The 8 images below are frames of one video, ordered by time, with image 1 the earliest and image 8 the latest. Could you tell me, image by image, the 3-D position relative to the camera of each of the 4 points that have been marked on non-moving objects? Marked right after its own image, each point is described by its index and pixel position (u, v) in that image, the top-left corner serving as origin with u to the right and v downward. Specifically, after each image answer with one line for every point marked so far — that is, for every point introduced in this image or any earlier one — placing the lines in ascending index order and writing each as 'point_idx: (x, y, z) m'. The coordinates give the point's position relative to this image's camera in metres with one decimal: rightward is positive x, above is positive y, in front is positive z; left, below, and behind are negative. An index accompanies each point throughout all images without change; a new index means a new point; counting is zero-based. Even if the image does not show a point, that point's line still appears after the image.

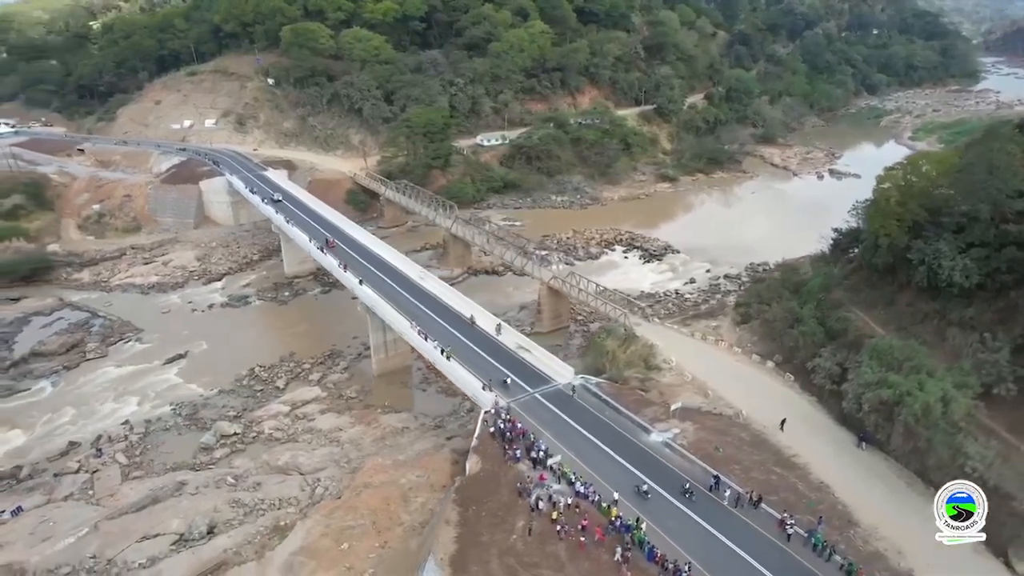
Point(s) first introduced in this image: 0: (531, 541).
0: (+0.4, -7.6, +19.2) m
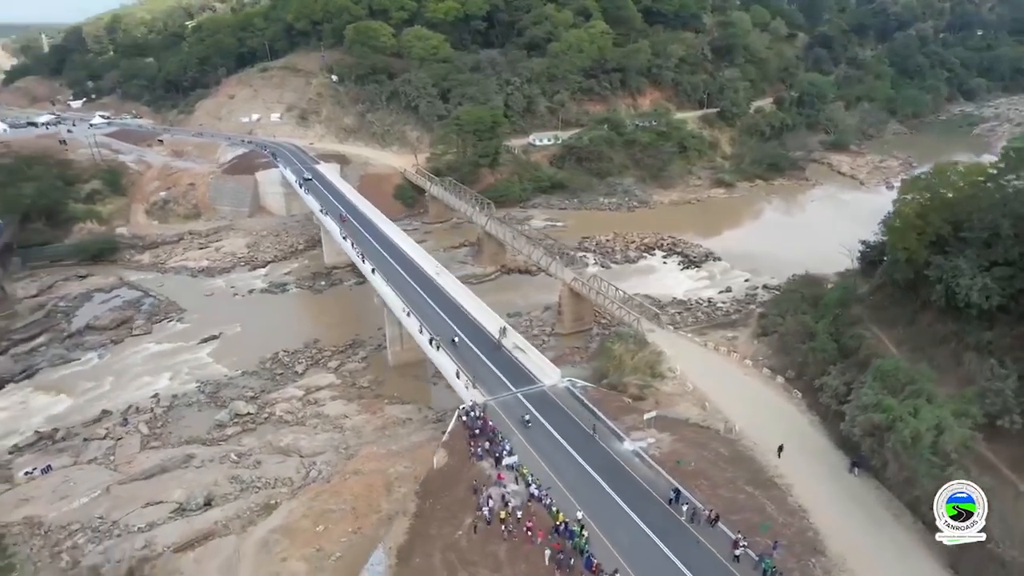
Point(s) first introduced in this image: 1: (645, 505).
0: (-1.2, -7.5, +19.2) m
1: (+4.1, -6.7, +20.0) m
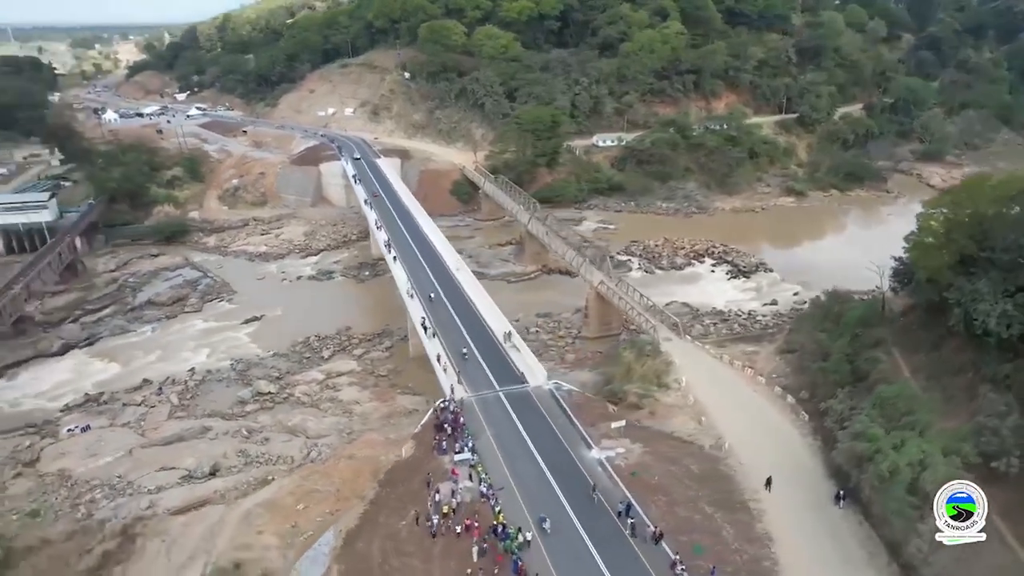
0: (-3.0, -7.3, +19.4) m
1: (+2.4, -6.8, +19.5) m
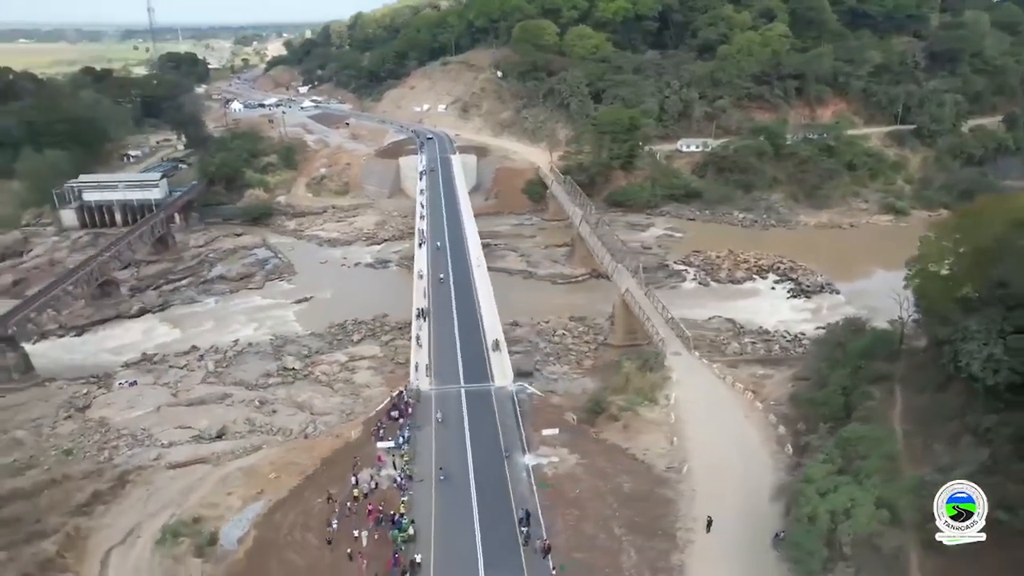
0: (-5.9, -7.0, +20.3) m
1: (-0.5, -6.9, +19.4) m
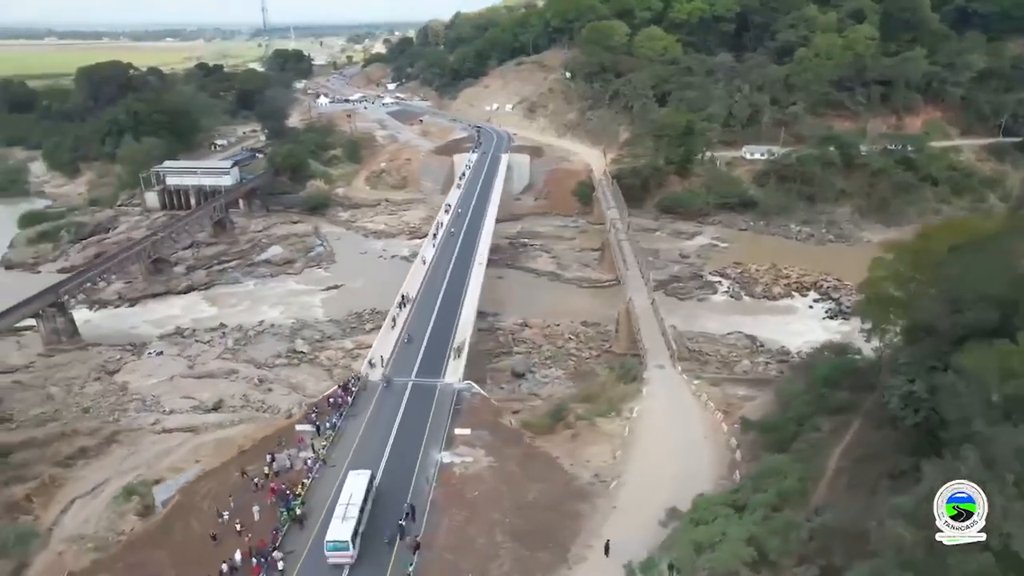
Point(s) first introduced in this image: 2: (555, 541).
0: (-9.0, -6.5, +21.4) m
1: (-3.9, -6.7, +19.7) m
2: (+1.3, -7.8, +19.6) m
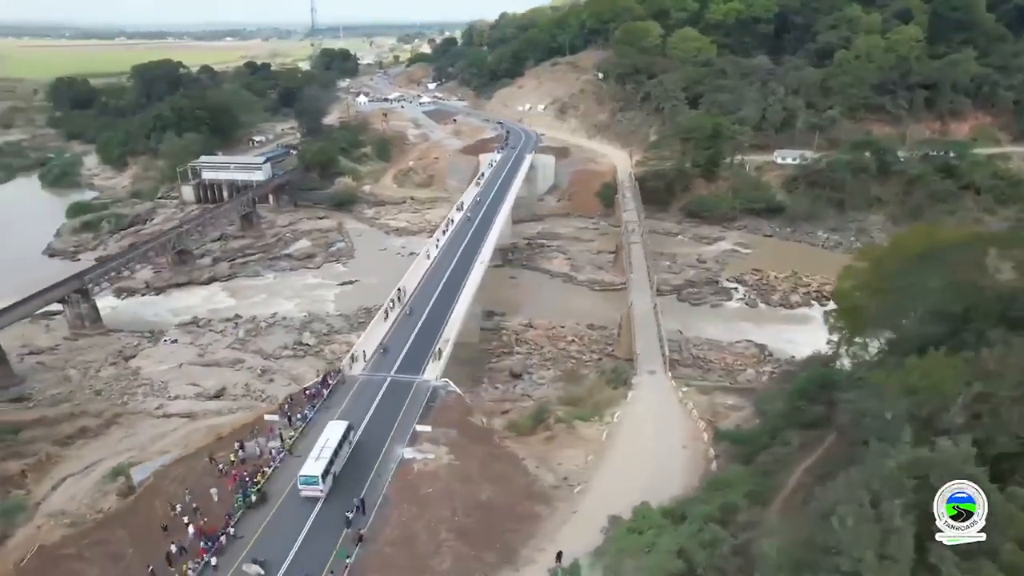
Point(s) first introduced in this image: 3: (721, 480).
0: (-10.4, -6.2, +22.1) m
1: (-5.4, -6.6, +20.1) m
2: (-0.2, -7.8, +19.6) m
3: (+6.6, -5.9, +19.9) m
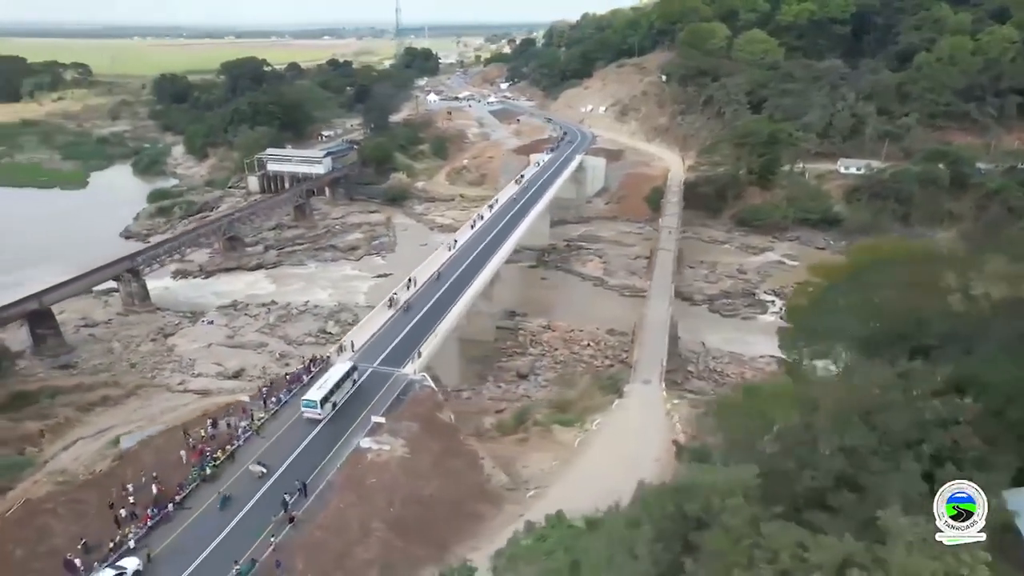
0: (-12.0, -5.6, +23.5) m
1: (-7.3, -6.3, +20.9) m
2: (-2.3, -7.7, +19.8) m
3: (+4.7, -6.1, +19.3) m
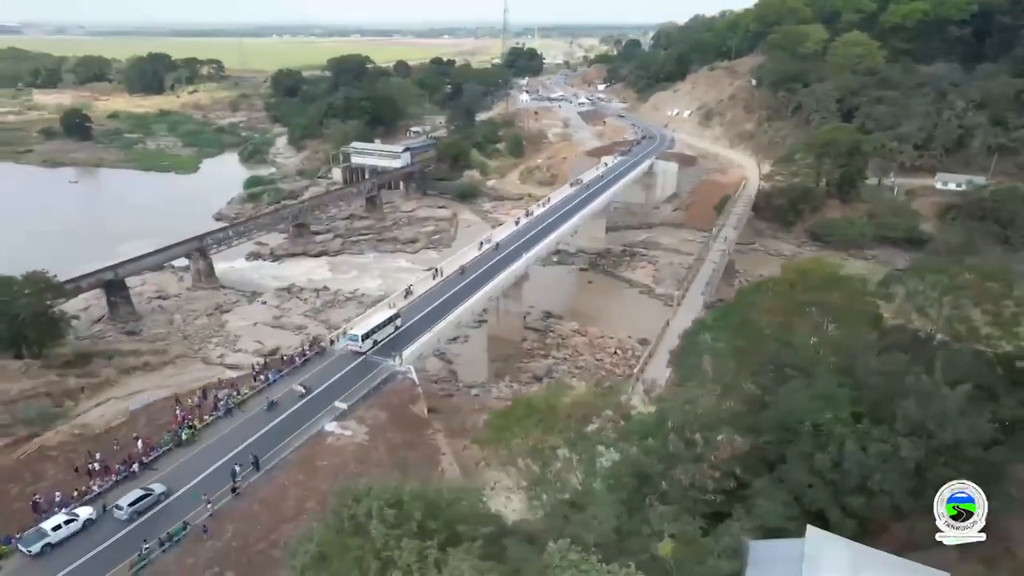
0: (-13.3, -4.8, +25.5) m
1: (-9.1, -5.7, +22.1) m
2: (-4.5, -7.5, +20.2) m
3: (+2.4, -6.4, +18.6) m
